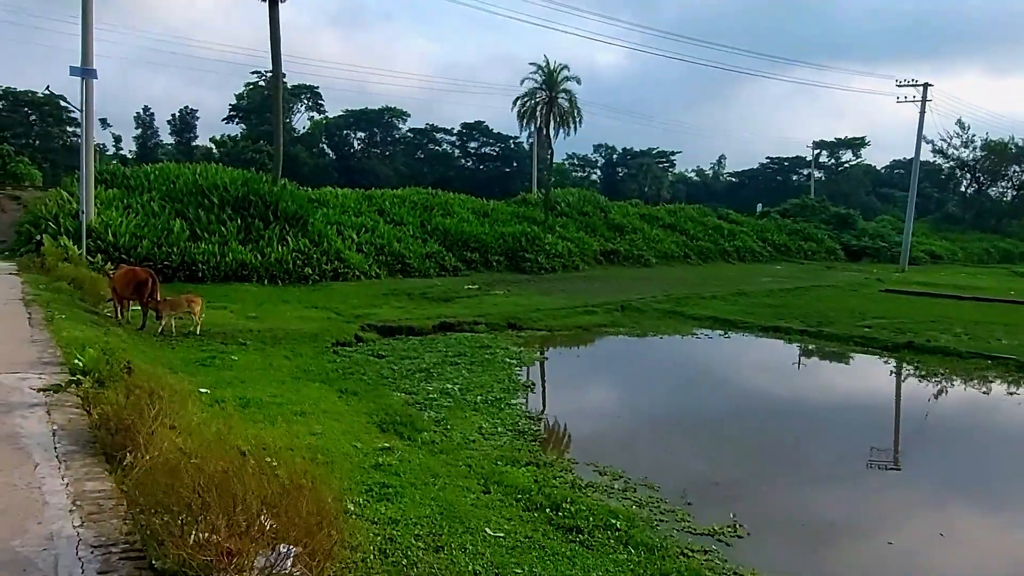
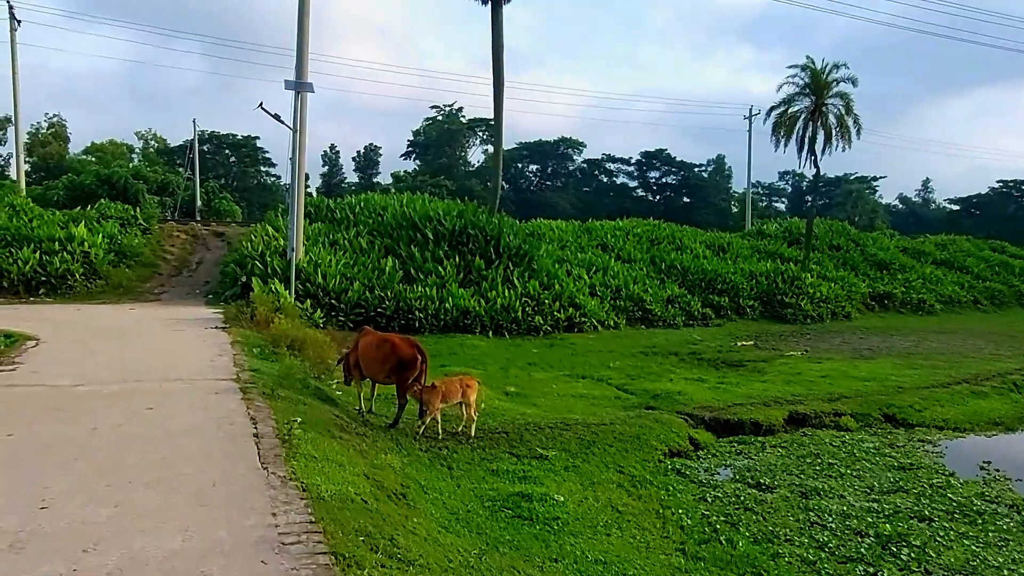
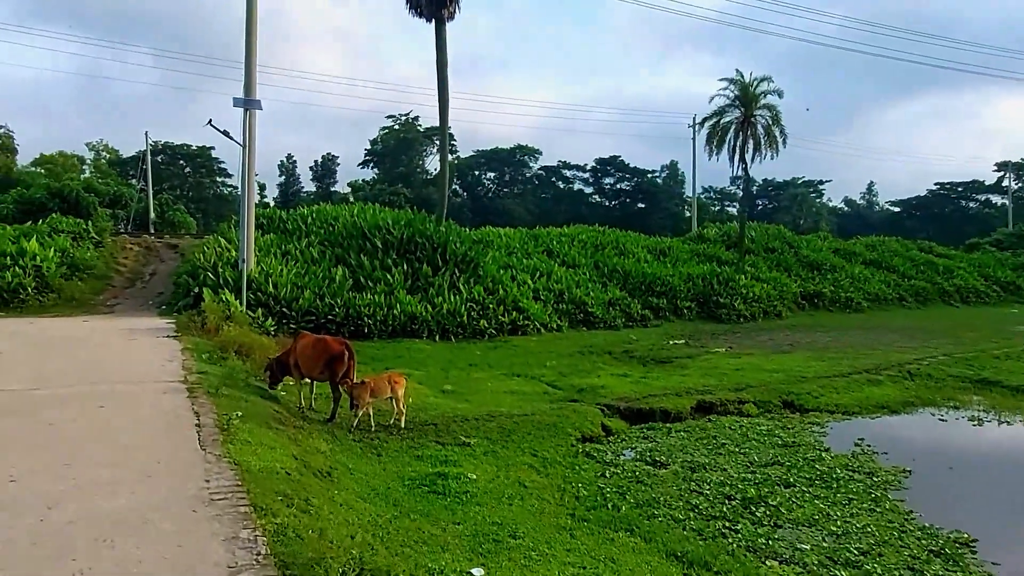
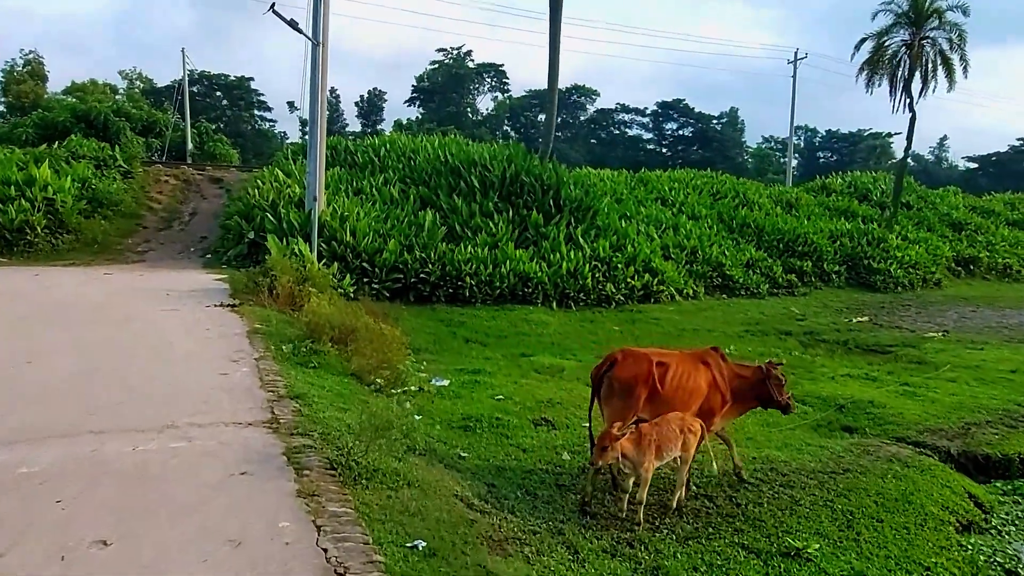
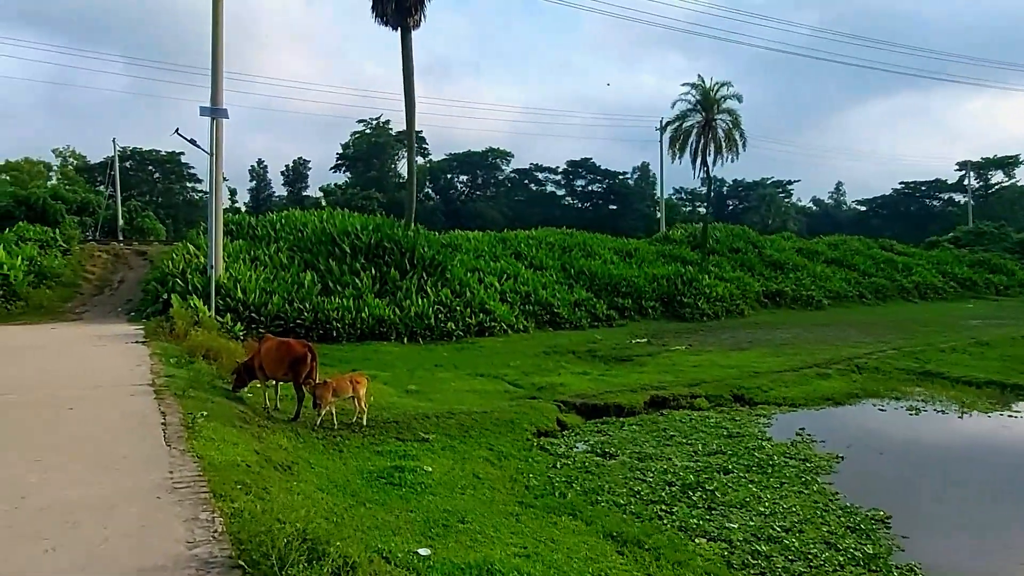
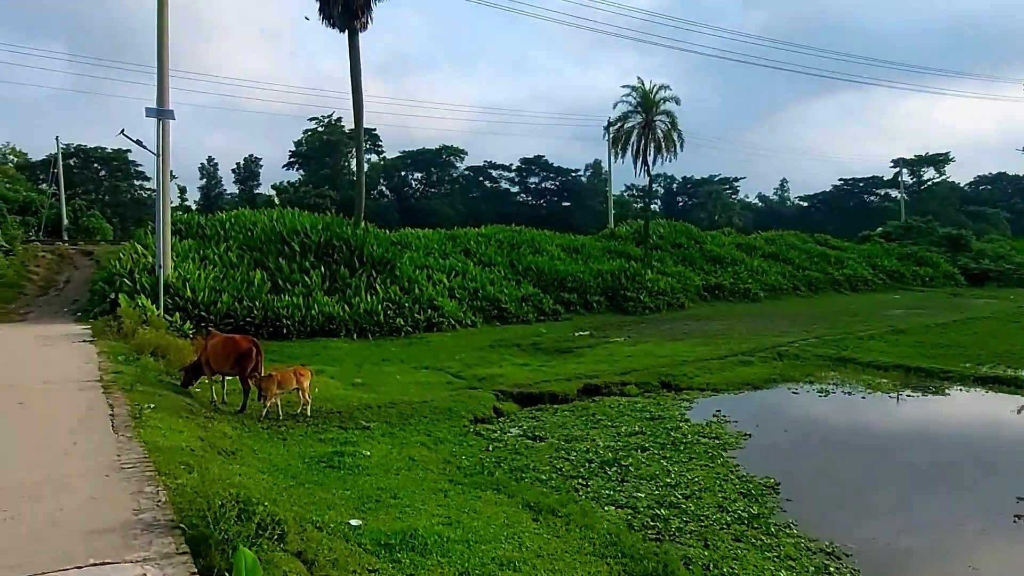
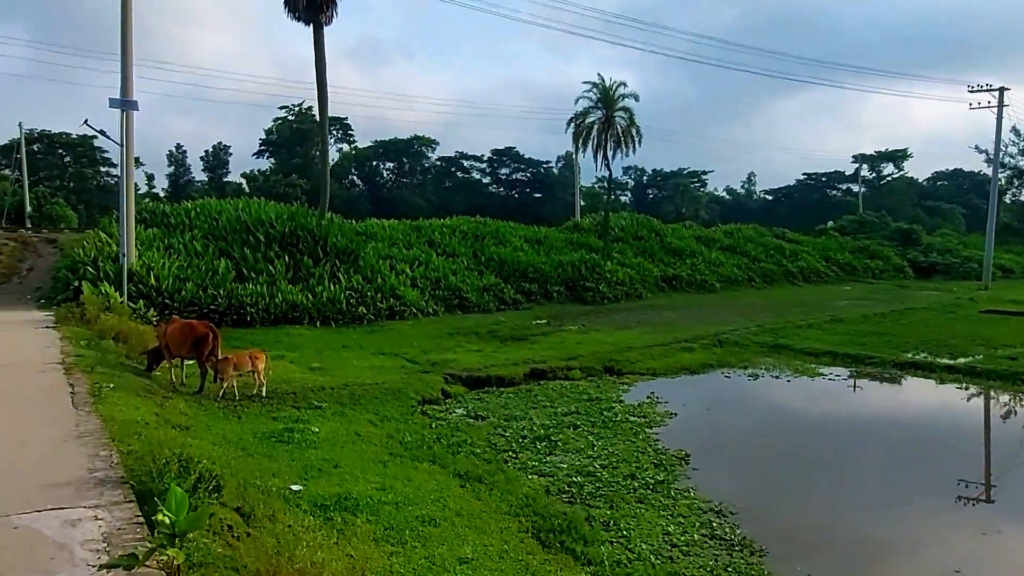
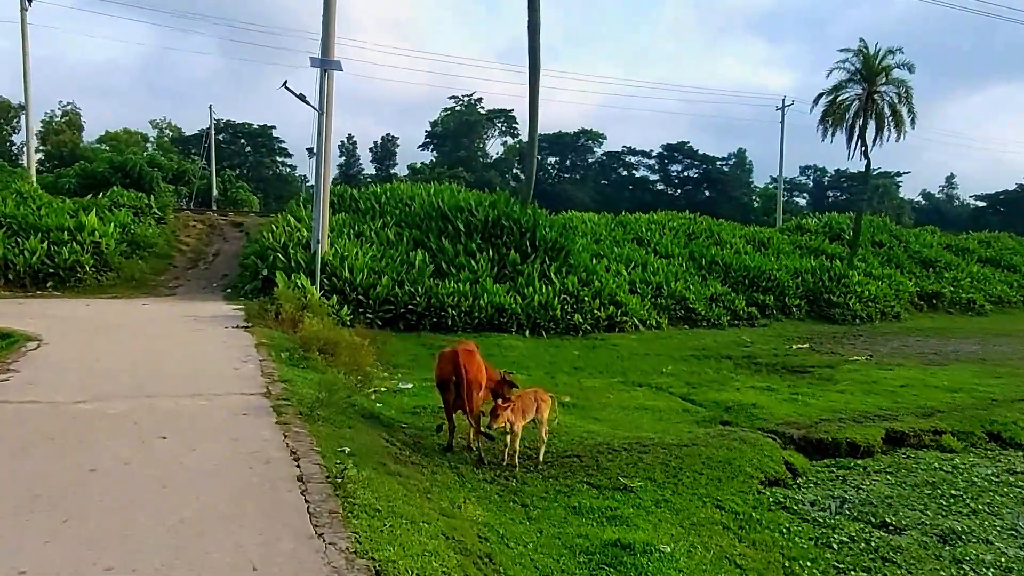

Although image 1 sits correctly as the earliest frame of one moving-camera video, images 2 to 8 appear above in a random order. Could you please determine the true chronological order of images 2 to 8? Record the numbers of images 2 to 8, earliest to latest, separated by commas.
7, 6, 5, 3, 2, 8, 4
